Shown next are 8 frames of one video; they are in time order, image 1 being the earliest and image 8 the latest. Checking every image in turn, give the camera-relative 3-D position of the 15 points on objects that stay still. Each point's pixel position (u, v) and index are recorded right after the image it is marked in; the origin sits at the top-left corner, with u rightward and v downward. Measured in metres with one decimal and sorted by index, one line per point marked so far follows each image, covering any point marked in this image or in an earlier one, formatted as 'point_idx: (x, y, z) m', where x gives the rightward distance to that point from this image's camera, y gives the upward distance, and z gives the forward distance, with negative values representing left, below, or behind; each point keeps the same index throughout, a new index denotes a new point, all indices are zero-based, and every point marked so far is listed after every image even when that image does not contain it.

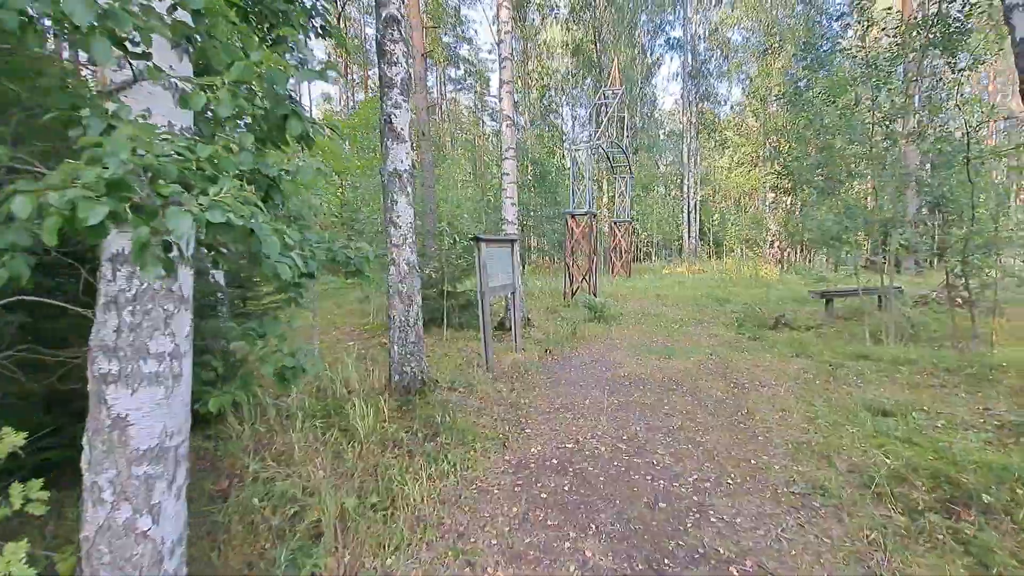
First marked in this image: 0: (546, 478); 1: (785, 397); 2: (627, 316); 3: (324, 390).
0: (+0.2, -1.1, +2.8) m
1: (+2.3, -0.9, +4.1) m
2: (+1.9, -0.5, +8.2) m
3: (-1.6, -0.9, +4.1) m
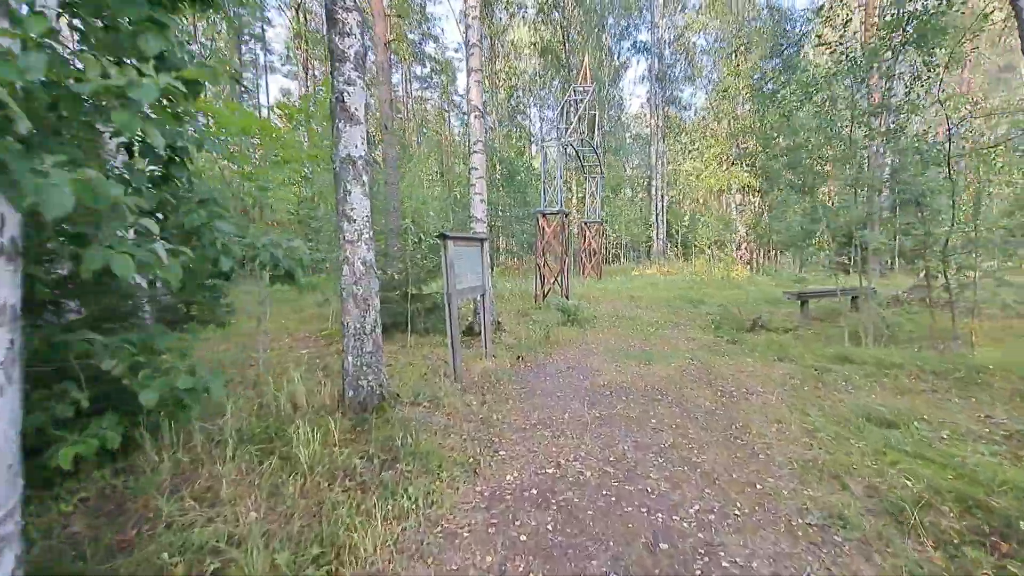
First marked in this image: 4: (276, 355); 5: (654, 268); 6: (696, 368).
0: (+0.1, -1.1, +2.4) m
1: (+2.1, -0.9, +3.8) m
2: (+1.4, -0.5, +7.8) m
3: (-1.8, -0.9, +3.6) m
4: (-2.8, -0.8, +5.9) m
5: (+4.5, +0.6, +15.7) m
6: (+1.9, -0.8, +5.1) m
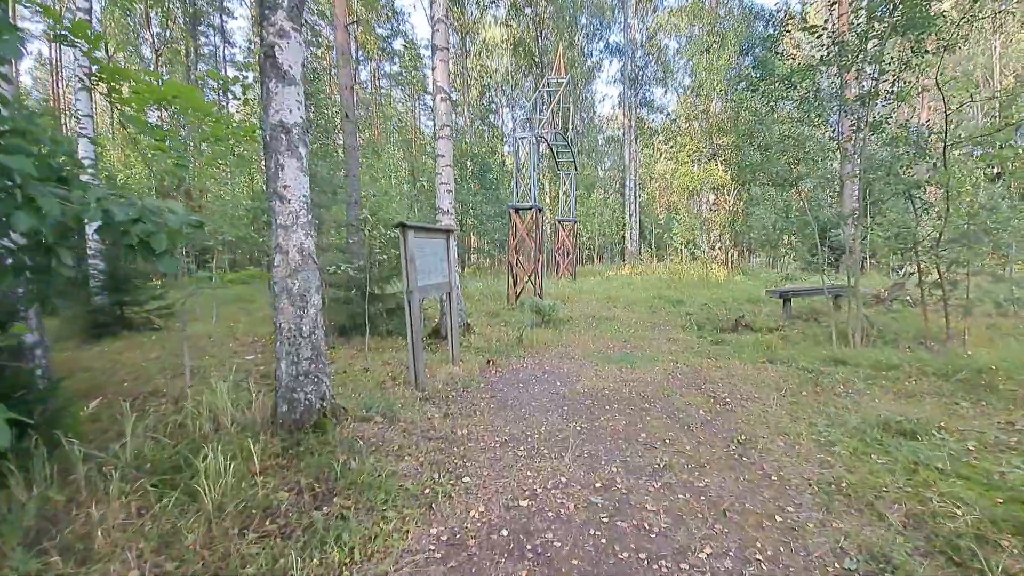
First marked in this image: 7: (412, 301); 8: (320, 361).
0: (-0.1, -1.1, +1.8) m
1: (+1.8, -0.9, +3.4) m
2: (+1.0, -0.5, +7.4) m
3: (-2.0, -0.8, +3.0) m
4: (-3.1, -0.8, +5.2) m
5: (+3.7, +0.6, +15.4) m
6: (+1.6, -0.8, +4.6) m
7: (-0.8, -0.1, +4.1) m
8: (-1.2, -0.5, +3.0) m
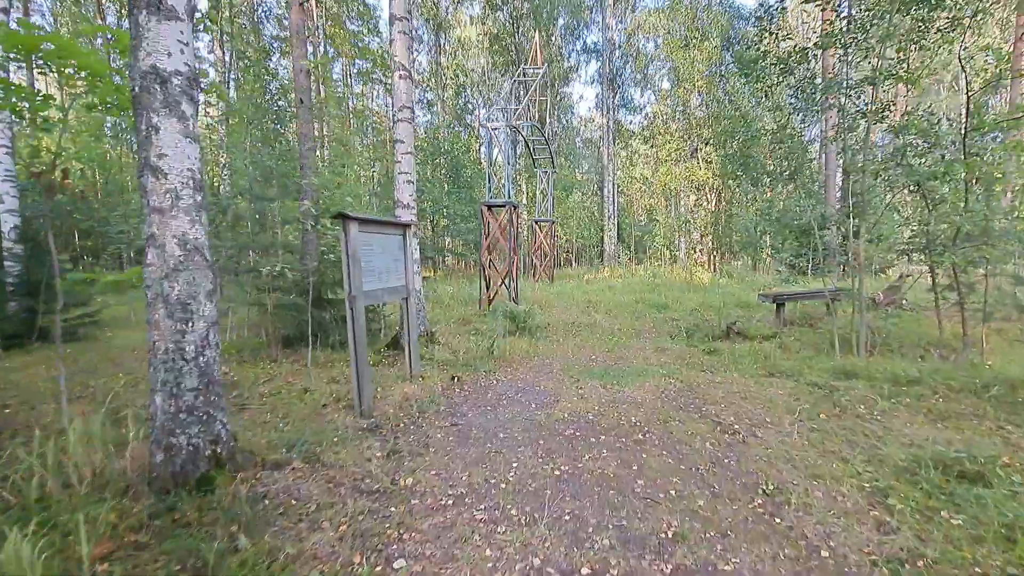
0: (-0.2, -1.1, +1.1) m
1: (+1.6, -0.9, +2.7) m
2: (+0.6, -0.5, +6.7) m
3: (-2.2, -0.9, +2.2) m
4: (-3.4, -0.8, +4.3) m
5: (+2.9, +0.5, +14.9) m
6: (+1.4, -0.8, +4.0) m
7: (-1.1, -0.1, +3.4) m
8: (-1.4, -0.5, +2.3) m
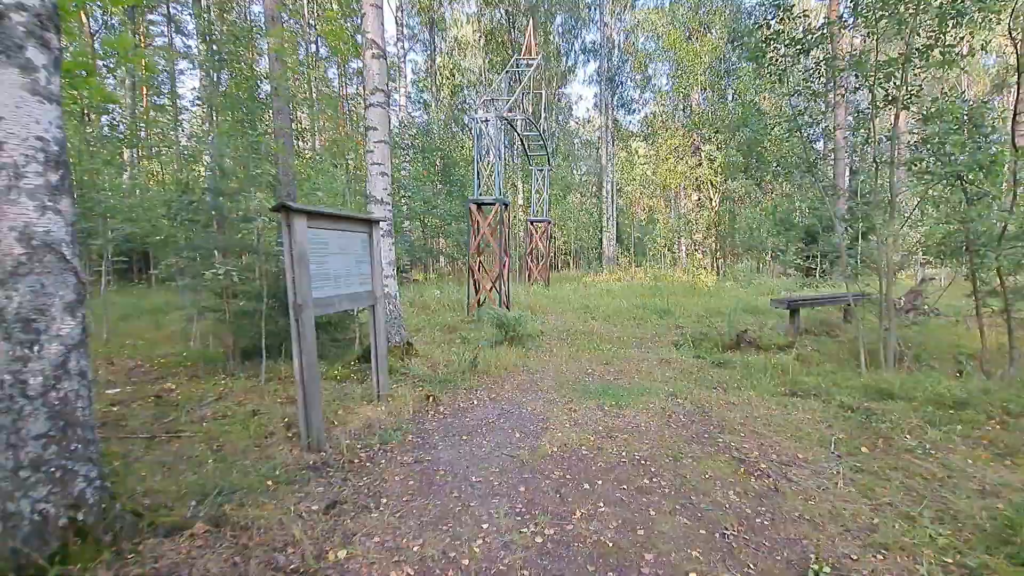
0: (-0.3, -1.1, +0.6) m
1: (+1.5, -0.9, +2.2) m
2: (+0.5, -0.6, +6.1) m
3: (-2.3, -0.9, +1.6) m
4: (-3.6, -0.9, +3.7) m
5: (+2.8, +0.4, +14.3) m
6: (+1.2, -0.9, +3.4) m
7: (-1.2, -0.2, +2.8) m
8: (-1.5, -0.5, +1.7) m
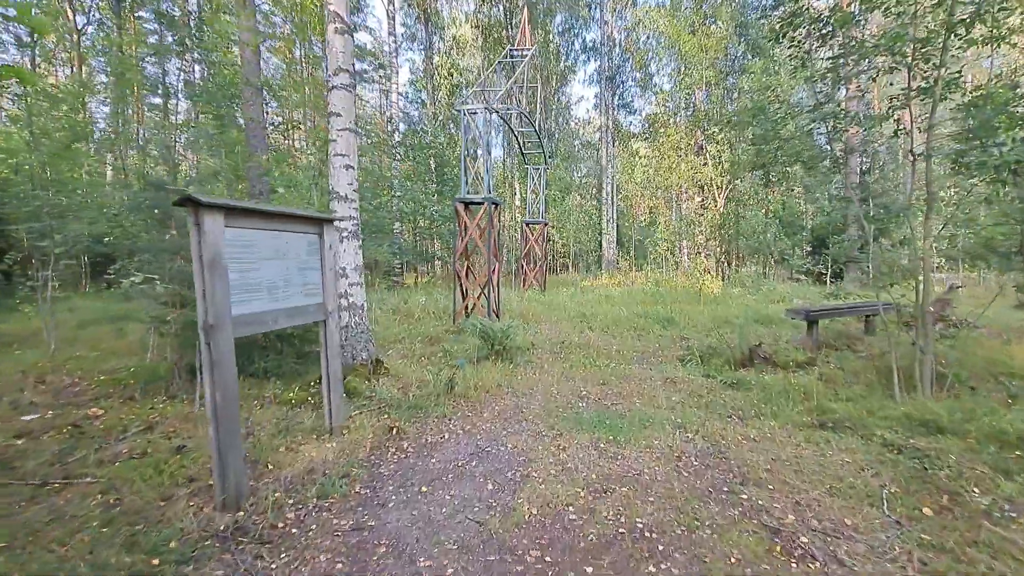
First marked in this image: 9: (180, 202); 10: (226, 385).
0: (-0.5, -1.2, 0.0) m
1: (+1.4, -1.0, +1.6) m
2: (+0.3, -0.7, +5.6) m
3: (-2.5, -1.0, +1.0) m
4: (-3.7, -1.0, +3.1) m
5: (+2.6, +0.3, +13.7) m
6: (+1.1, -1.0, +2.8) m
7: (-1.4, -0.2, +2.2) m
8: (-1.7, -0.6, +1.1) m
9: (-1.5, +0.4, +2.2) m
10: (-1.3, -0.5, +2.3) m
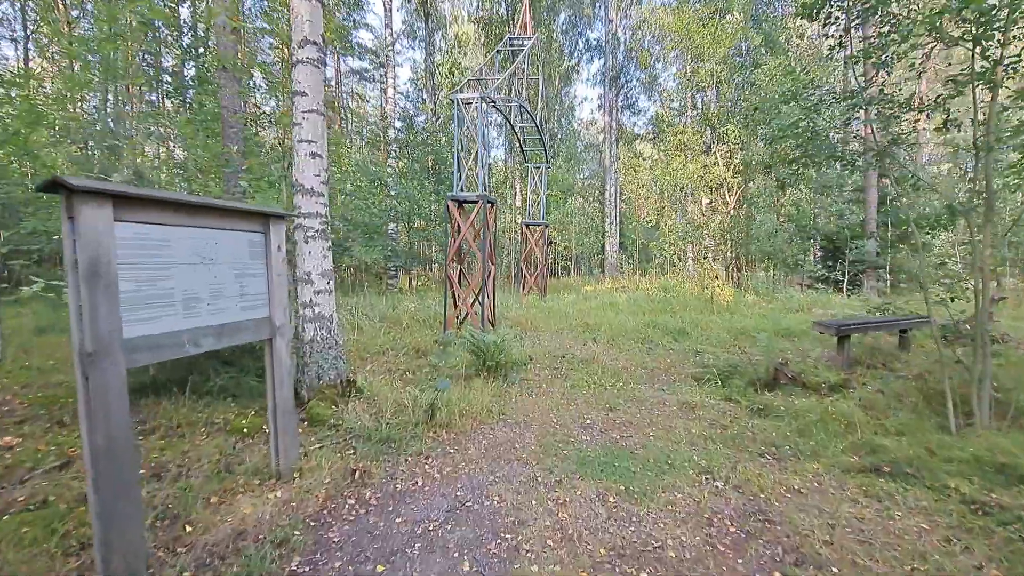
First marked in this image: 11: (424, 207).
0: (-0.6, -1.2, -0.6) m
1: (+1.3, -1.1, +1.0) m
2: (+0.3, -0.8, +5.0) m
3: (-2.5, -1.0, +0.4) m
4: (-3.8, -1.0, +2.6) m
5: (+2.6, +0.1, +13.1) m
6: (+1.0, -1.0, +2.2) m
7: (-1.4, -0.3, +1.7) m
8: (-1.7, -0.6, +0.5) m
9: (-1.5, +0.3, +1.6) m
10: (-1.4, -0.5, +1.7) m
11: (-2.3, +2.2, +13.1) m
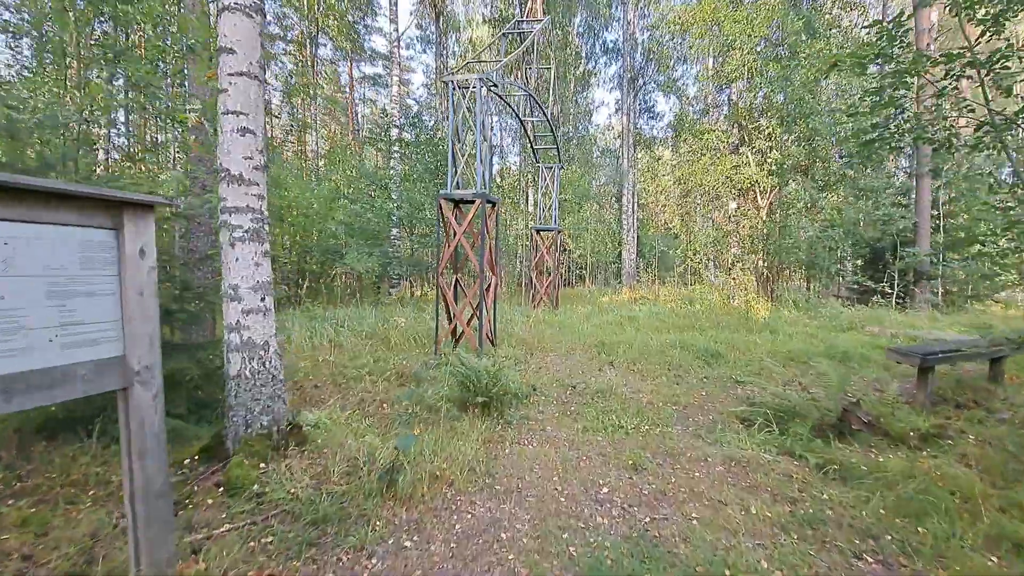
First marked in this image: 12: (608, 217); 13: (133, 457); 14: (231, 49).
0: (-0.7, -1.2, -1.5) m
1: (+1.2, -1.2, +0.1) m
2: (+0.3, -0.9, +4.1) m
3: (-2.7, -1.0, -0.4) m
4: (-3.8, -1.1, +1.8) m
5: (+2.9, -0.1, +12.2) m
6: (+0.9, -1.1, +1.3) m
7: (-1.5, -0.4, +0.8) m
8: (-1.9, -0.7, -0.3) m
9: (-1.6, +0.3, +0.8) m
10: (-1.5, -0.6, +0.9) m
11: (-2.1, +2.0, +12.3) m
12: (+3.9, +3.0, +19.8) m
13: (-1.3, -0.6, +1.7) m
14: (-1.5, +1.3, +2.6) m
